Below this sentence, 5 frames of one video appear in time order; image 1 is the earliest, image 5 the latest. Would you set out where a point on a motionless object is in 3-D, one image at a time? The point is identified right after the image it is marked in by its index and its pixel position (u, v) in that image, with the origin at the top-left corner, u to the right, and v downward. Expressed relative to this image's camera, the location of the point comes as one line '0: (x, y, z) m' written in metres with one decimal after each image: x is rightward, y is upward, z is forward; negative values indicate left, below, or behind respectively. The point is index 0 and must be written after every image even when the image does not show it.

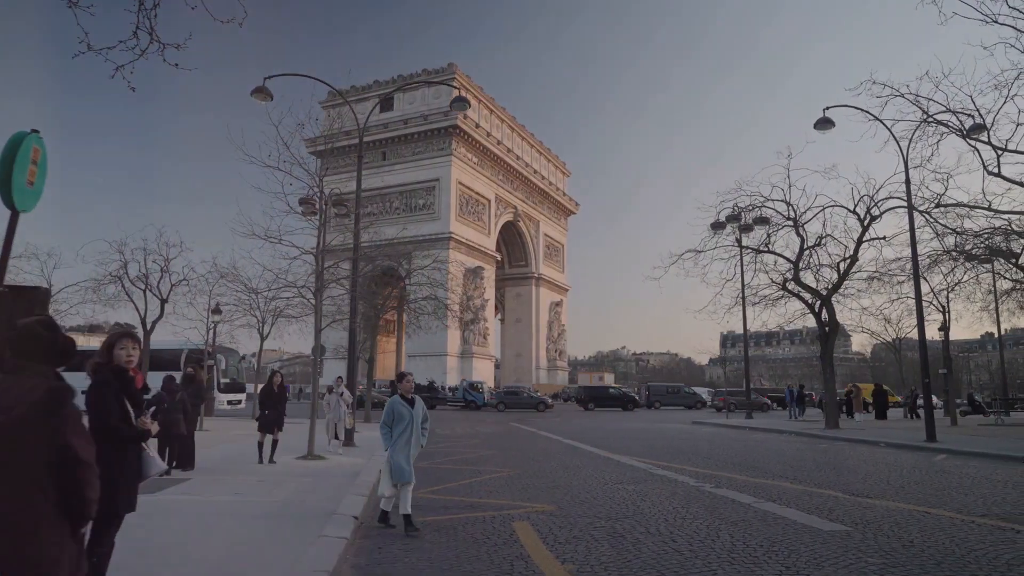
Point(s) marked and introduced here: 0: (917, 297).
0: (+9.5, -0.2, +17.4) m
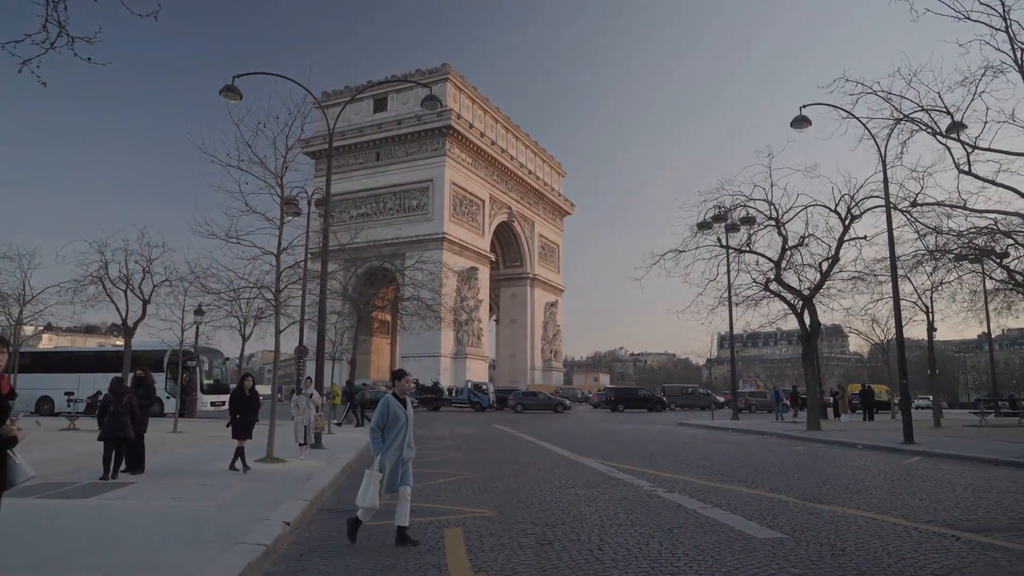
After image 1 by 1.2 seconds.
0: (+8.9, -0.2, +17.2) m
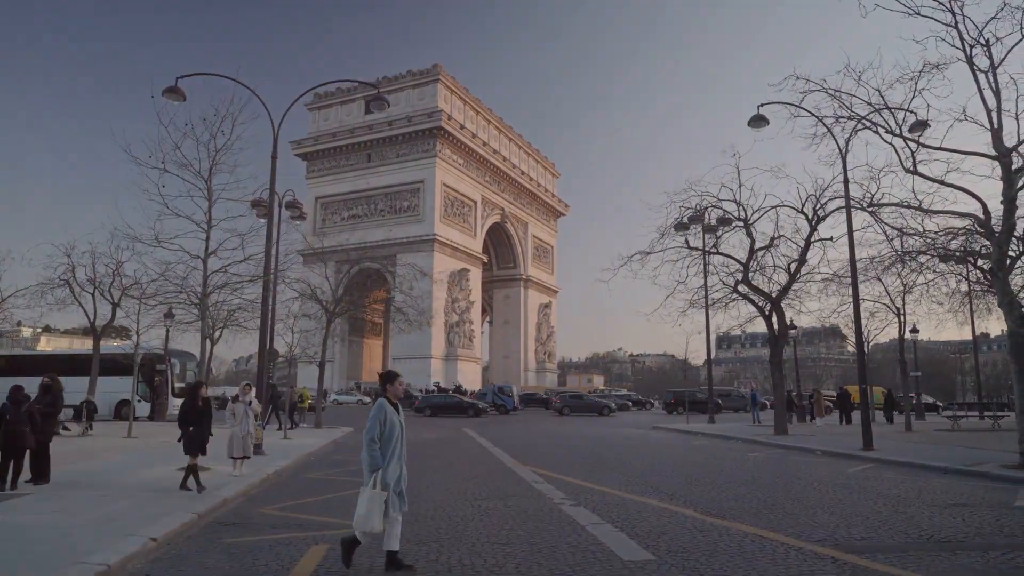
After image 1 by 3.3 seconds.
0: (+7.8, -0.3, +16.9) m
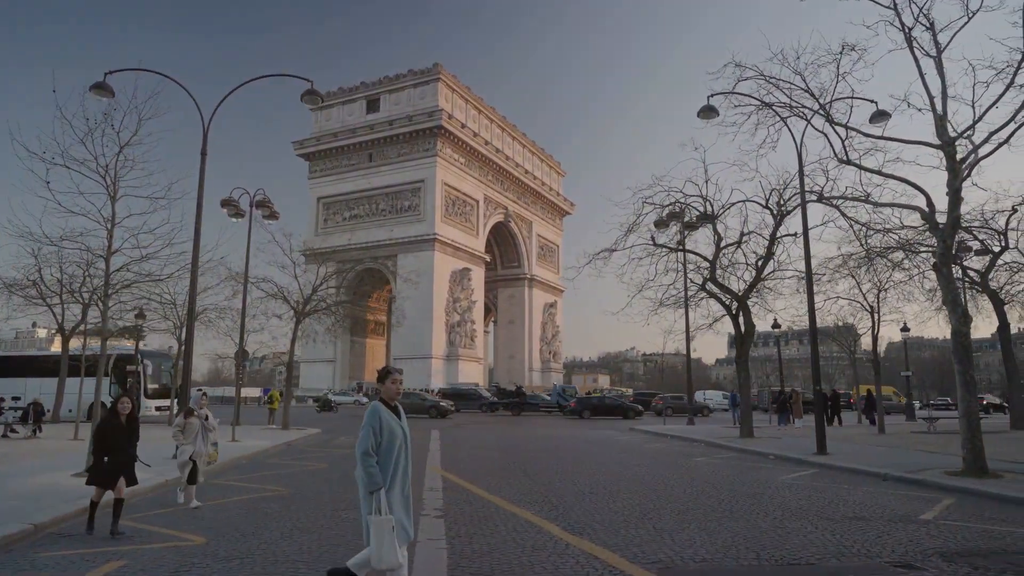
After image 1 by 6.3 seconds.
0: (+6.5, -0.2, +16.2) m
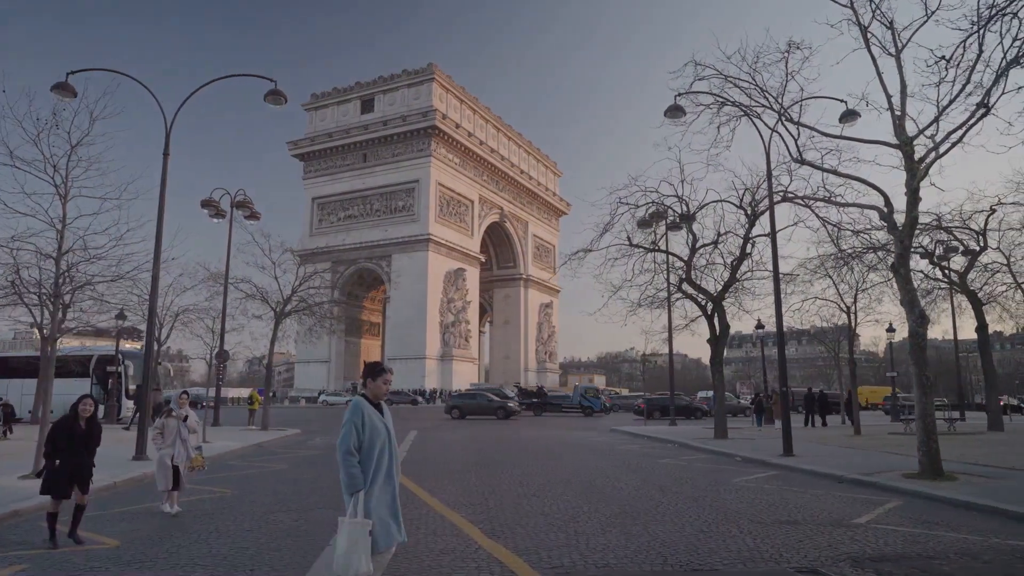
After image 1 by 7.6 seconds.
0: (+5.8, -0.2, +16.1) m
